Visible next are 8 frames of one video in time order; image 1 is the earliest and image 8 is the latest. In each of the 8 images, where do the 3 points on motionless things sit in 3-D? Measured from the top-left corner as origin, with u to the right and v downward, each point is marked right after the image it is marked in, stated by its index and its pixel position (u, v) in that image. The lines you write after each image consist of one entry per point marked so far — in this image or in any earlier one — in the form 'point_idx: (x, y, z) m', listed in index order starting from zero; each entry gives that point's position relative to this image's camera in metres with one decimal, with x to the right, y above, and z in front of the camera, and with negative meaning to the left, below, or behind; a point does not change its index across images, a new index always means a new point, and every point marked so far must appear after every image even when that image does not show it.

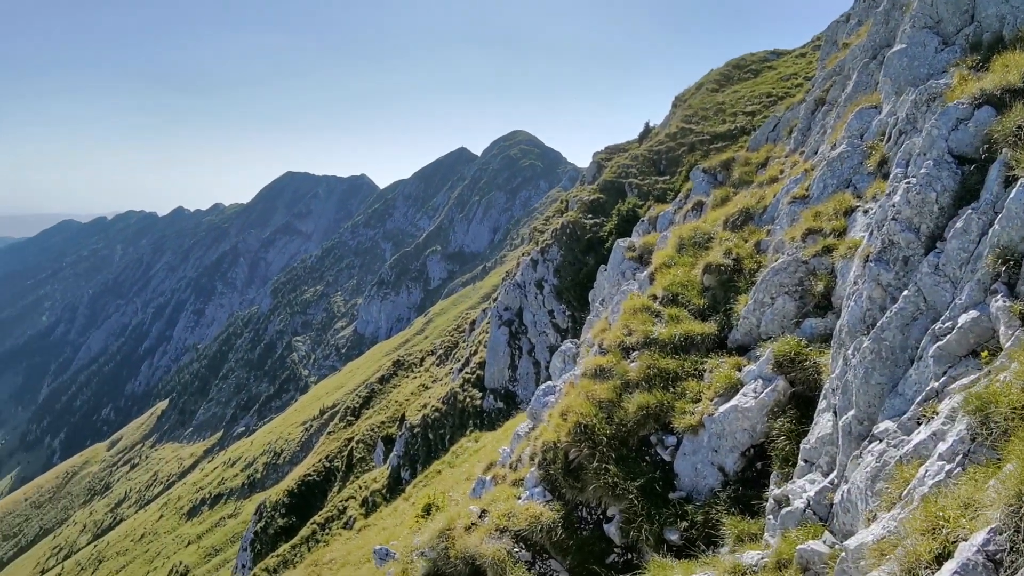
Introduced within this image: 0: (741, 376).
0: (+5.7, -2.2, +15.3) m
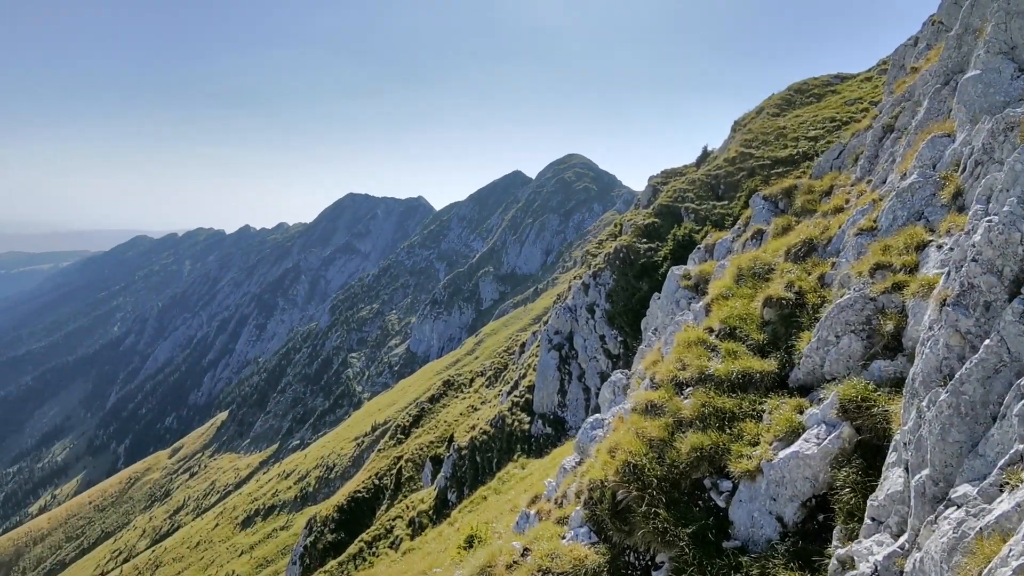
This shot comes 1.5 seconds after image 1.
0: (+6.8, -3.1, +14.4) m
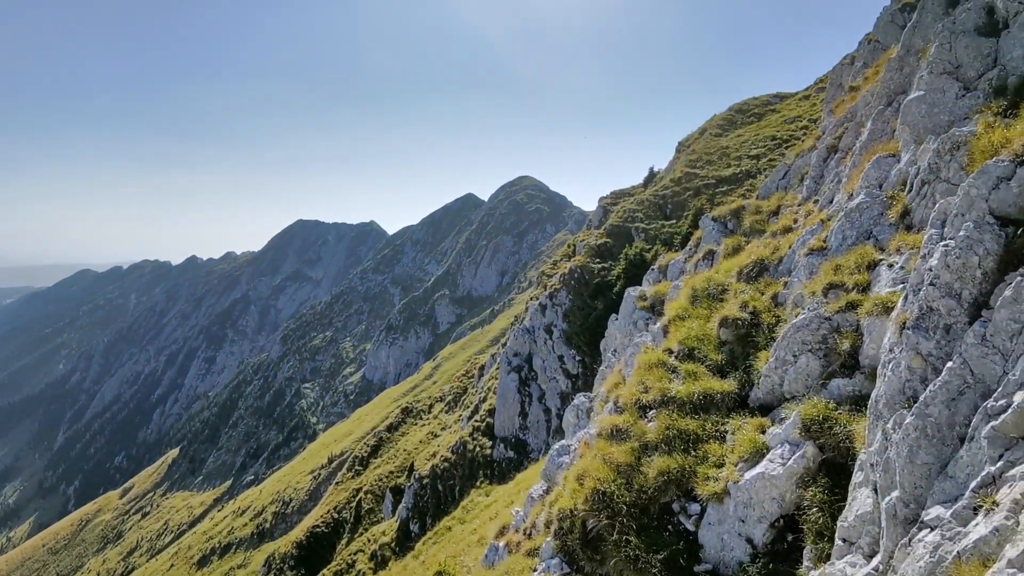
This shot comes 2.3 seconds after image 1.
0: (+6.1, -3.6, +14.5) m
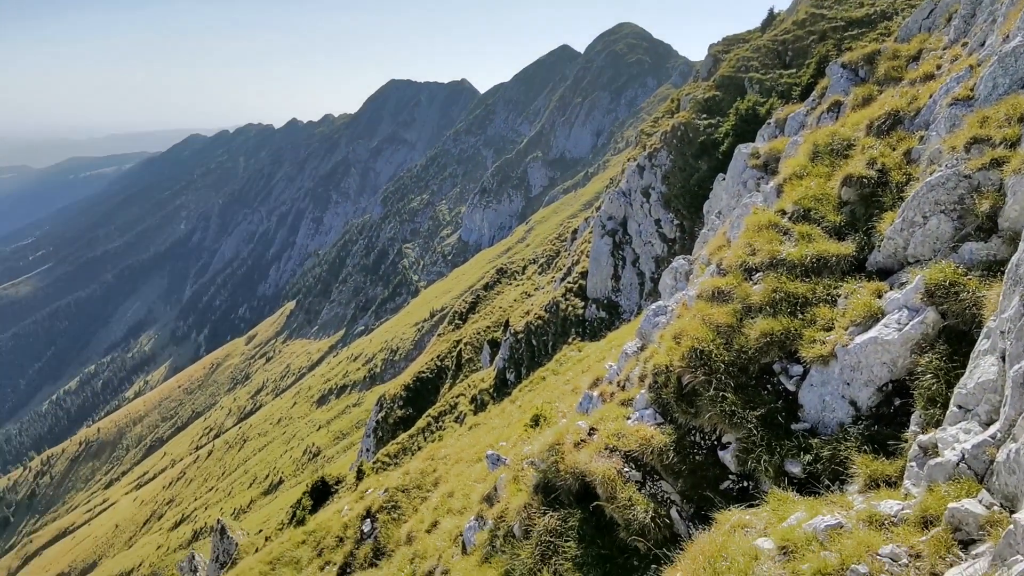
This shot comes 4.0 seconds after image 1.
0: (+8.4, -0.4, +13.8) m
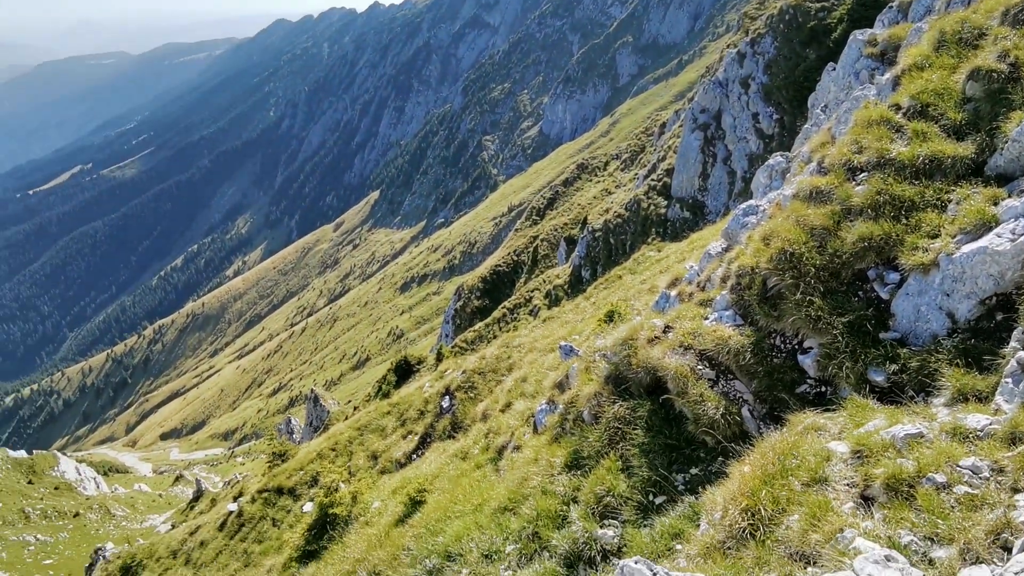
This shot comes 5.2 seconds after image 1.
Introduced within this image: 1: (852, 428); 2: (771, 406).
0: (+10.2, +1.6, +12.6) m
1: (+6.3, -2.6, +11.2) m
2: (+5.8, -2.6, +13.6) m
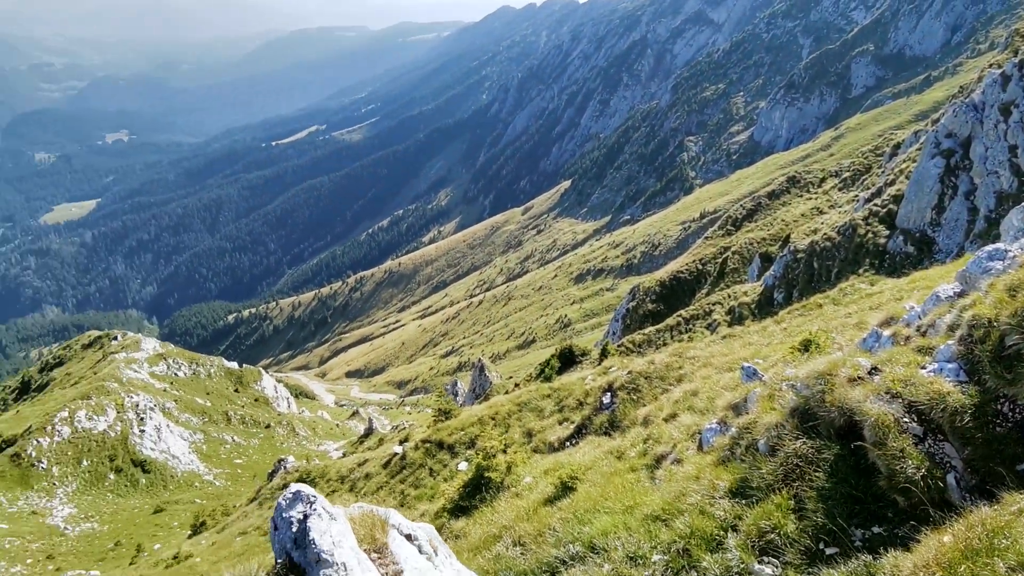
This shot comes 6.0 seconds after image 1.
0: (+13.8, -0.3, +9.3) m
1: (+9.0, -3.7, +9.2) m
2: (+9.2, -3.7, +11.6) m
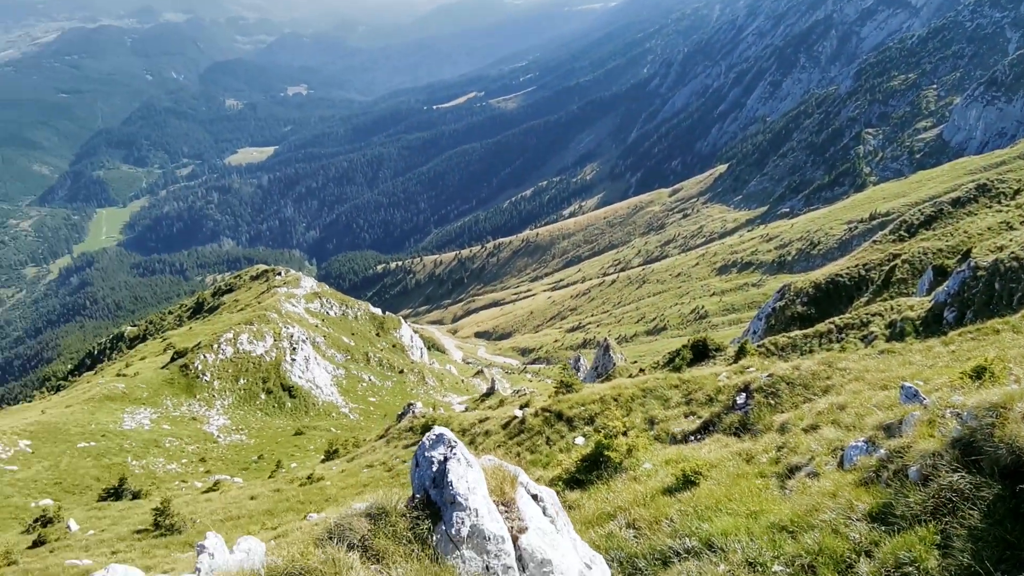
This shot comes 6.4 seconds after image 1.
0: (+15.7, -1.8, +6.3) m
1: (+10.7, -4.6, +7.4) m
2: (+11.4, -4.6, +9.7) m
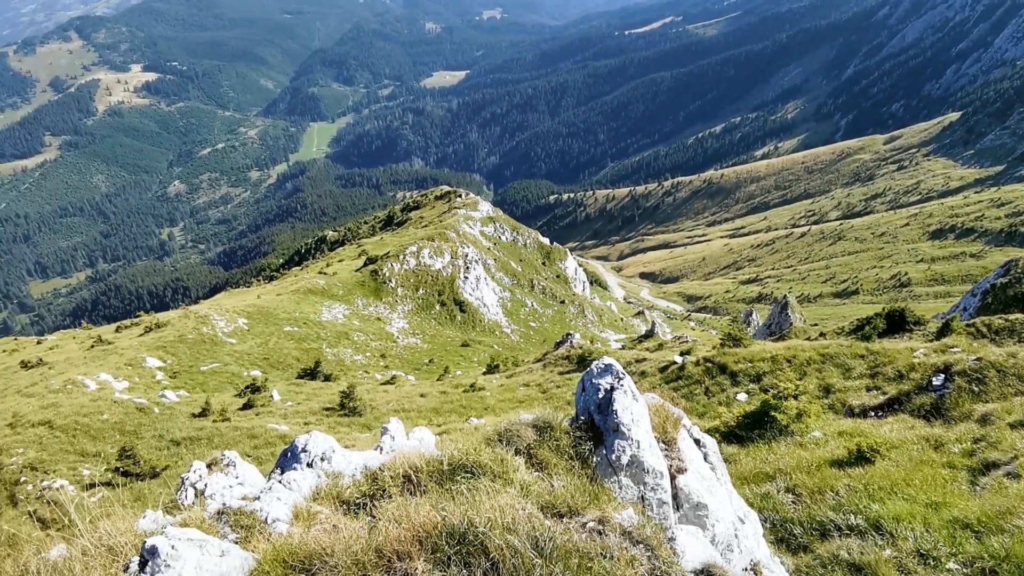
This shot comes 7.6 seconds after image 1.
0: (+16.9, -3.2, +2.4) m
1: (+12.1, -5.2, +5.2) m
2: (+13.4, -5.1, +7.2) m
